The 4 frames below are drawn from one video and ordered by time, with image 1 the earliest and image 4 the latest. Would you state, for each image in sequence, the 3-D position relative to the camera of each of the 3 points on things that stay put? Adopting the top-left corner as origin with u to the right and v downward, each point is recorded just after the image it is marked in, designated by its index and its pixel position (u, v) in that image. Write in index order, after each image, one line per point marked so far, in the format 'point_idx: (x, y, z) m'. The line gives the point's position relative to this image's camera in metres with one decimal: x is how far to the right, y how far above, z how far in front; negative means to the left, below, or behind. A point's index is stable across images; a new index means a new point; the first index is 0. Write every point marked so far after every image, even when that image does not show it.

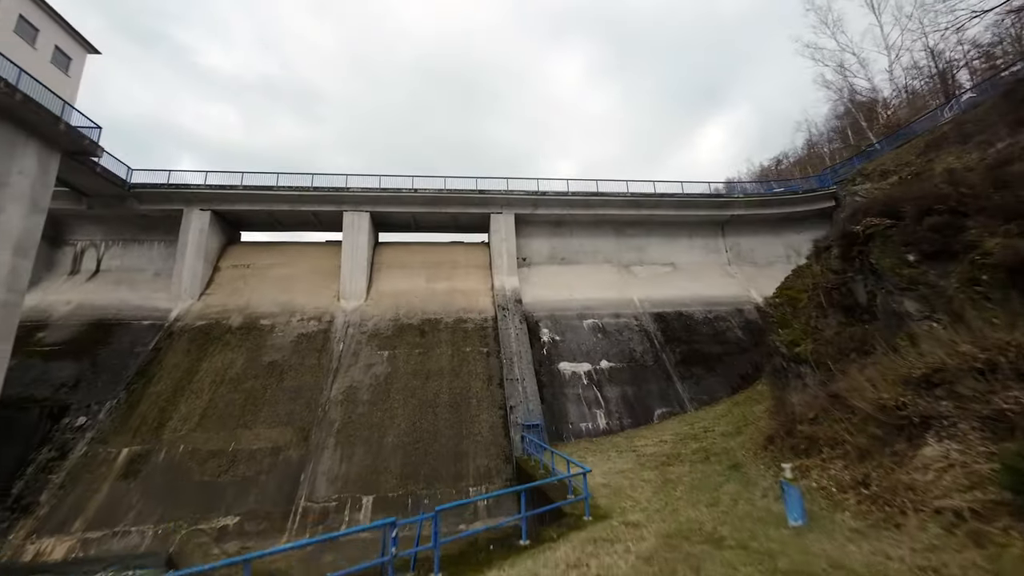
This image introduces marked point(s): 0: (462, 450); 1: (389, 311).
0: (-1.0, -3.4, +9.7) m
1: (-3.5, -0.7, +13.1) m
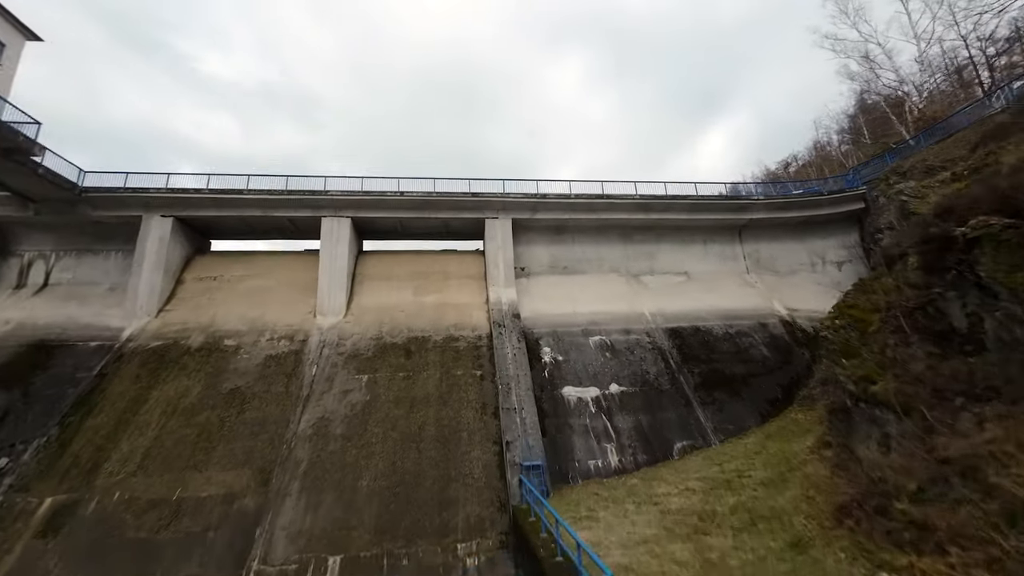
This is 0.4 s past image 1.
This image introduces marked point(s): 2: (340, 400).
0: (-1.1, -3.7, +8.2) m
1: (-3.5, -1.0, +11.7) m
2: (-3.6, -2.4, +9.8) m
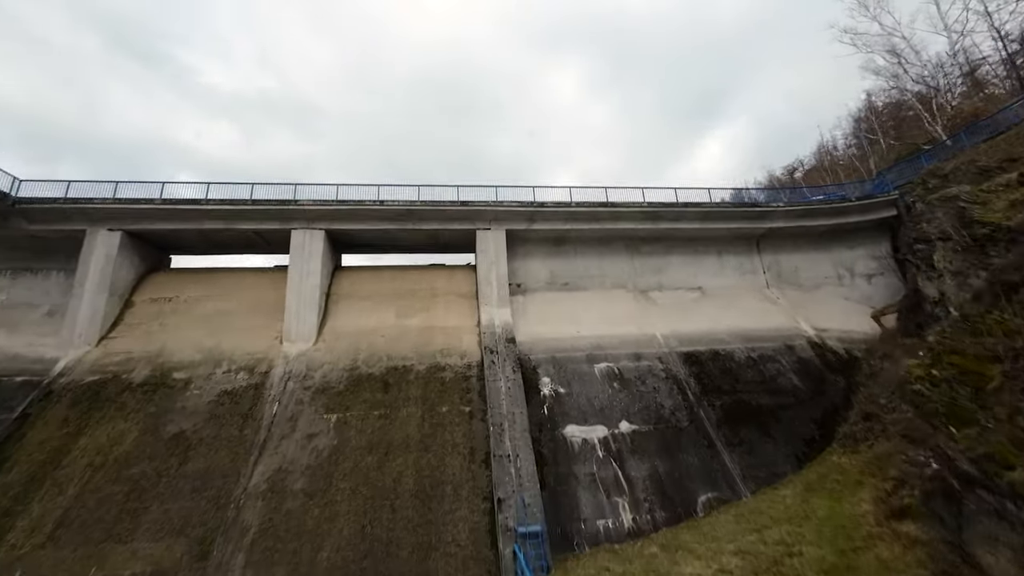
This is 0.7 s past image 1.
0: (-1.2, -4.1, +6.7) m
1: (-3.7, -1.5, +10.2) m
2: (-3.7, -2.8, +8.3) m
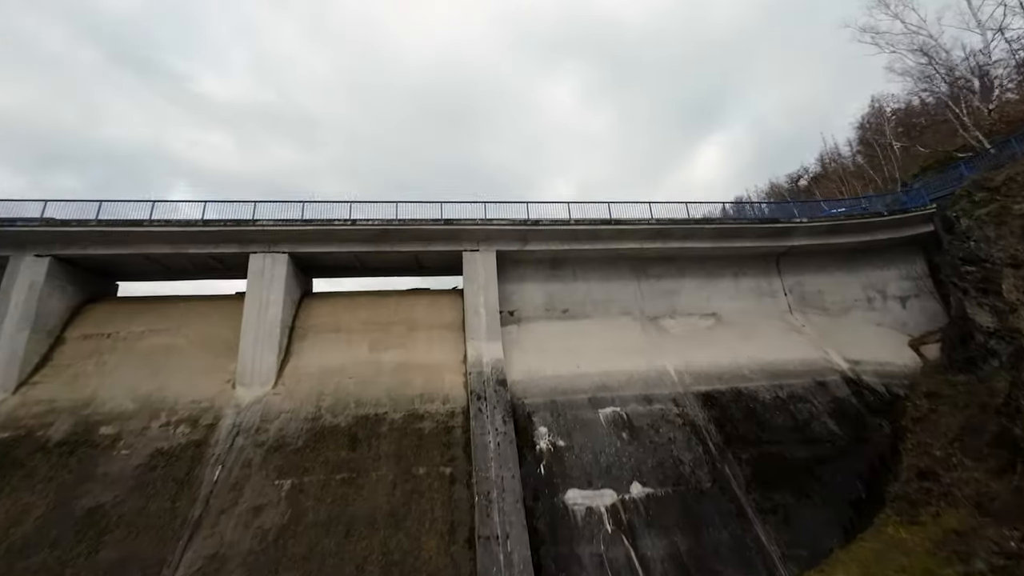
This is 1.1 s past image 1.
0: (-1.4, -4.7, +5.2) m
1: (-3.8, -2.2, +8.8) m
2: (-3.9, -3.4, +6.8) m
